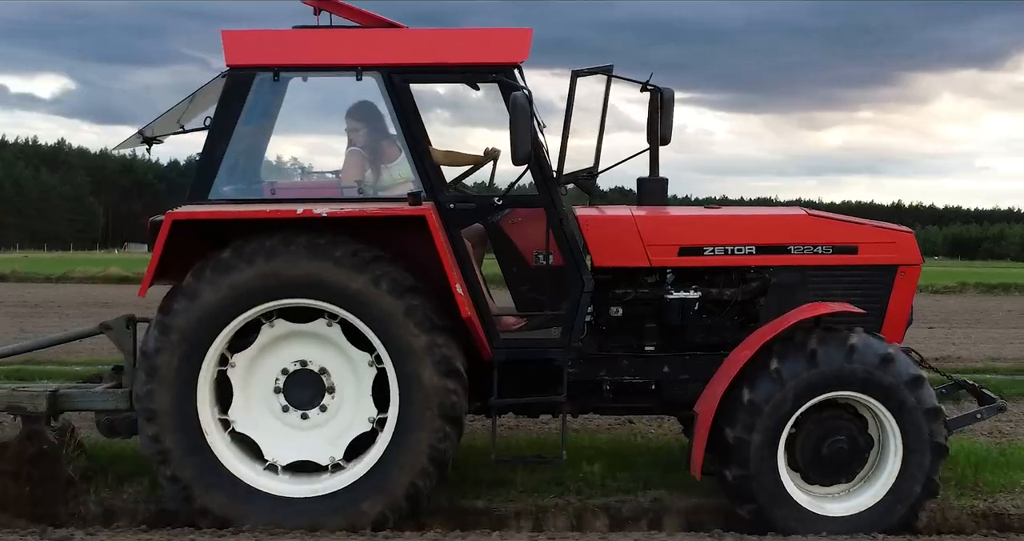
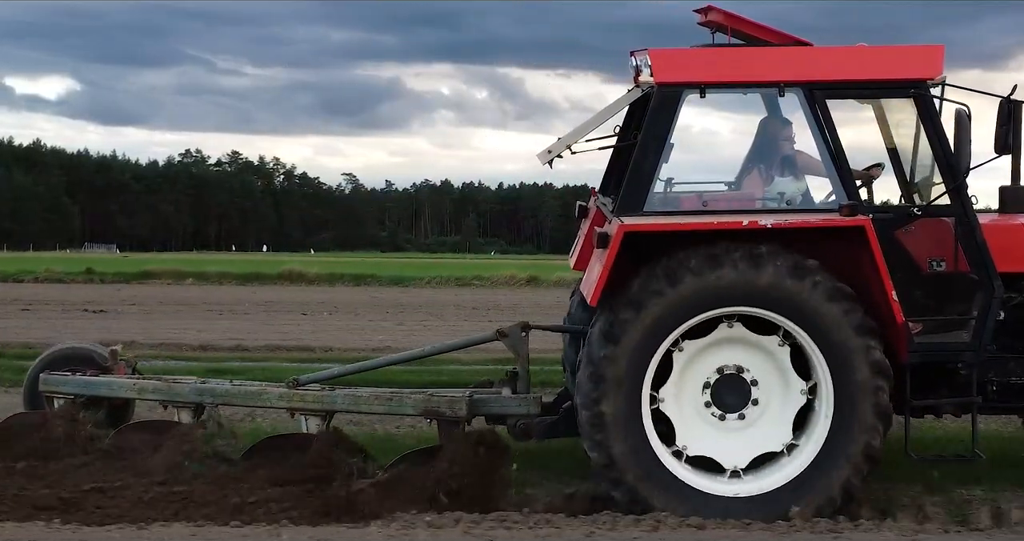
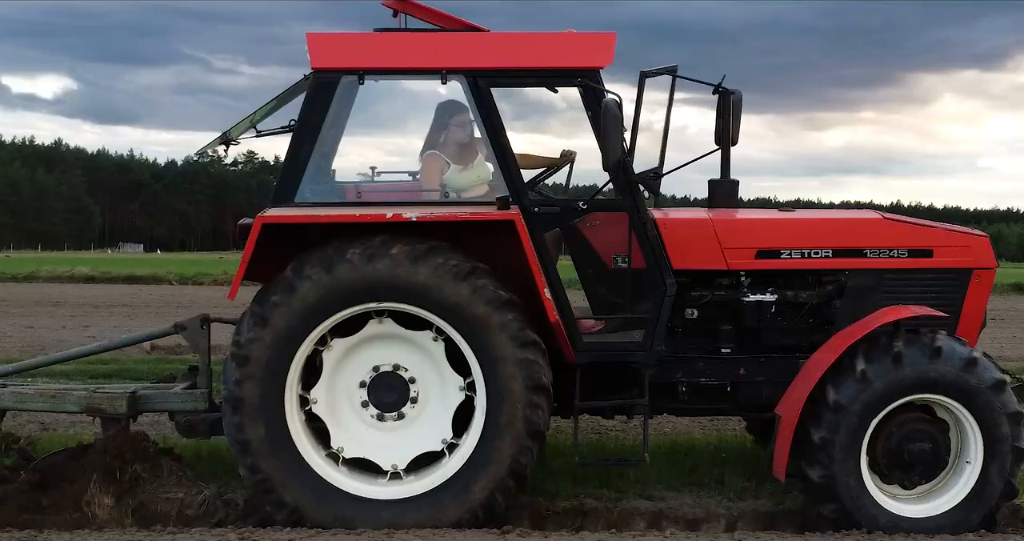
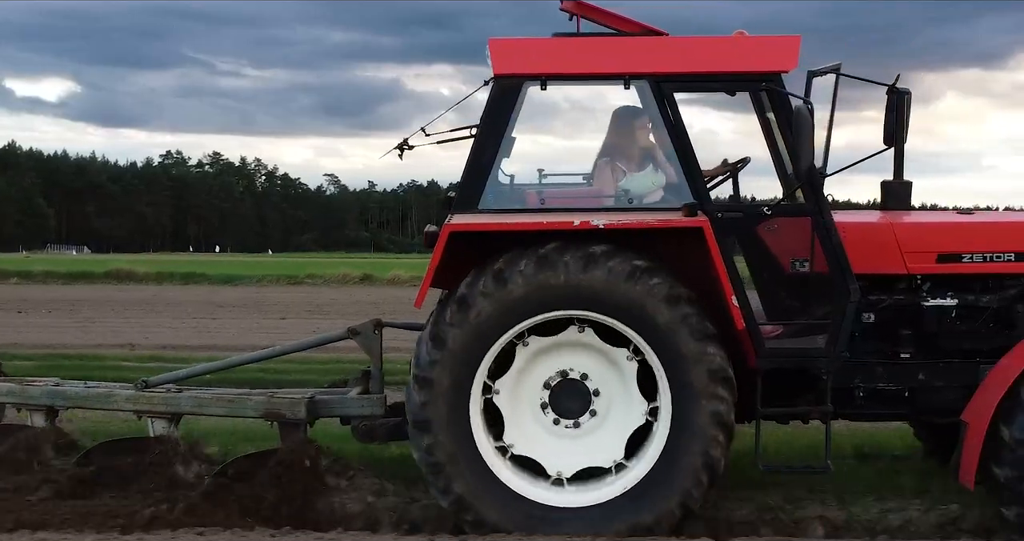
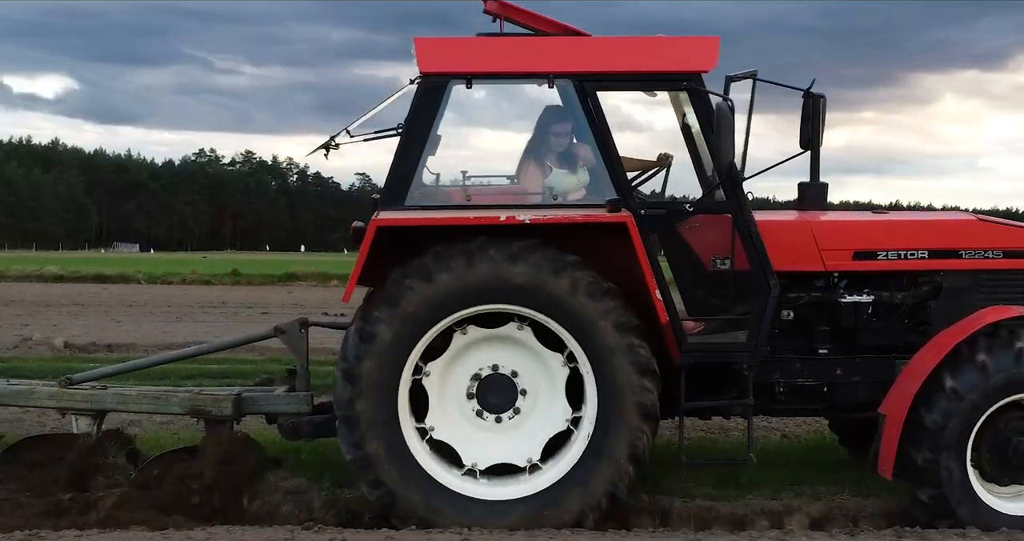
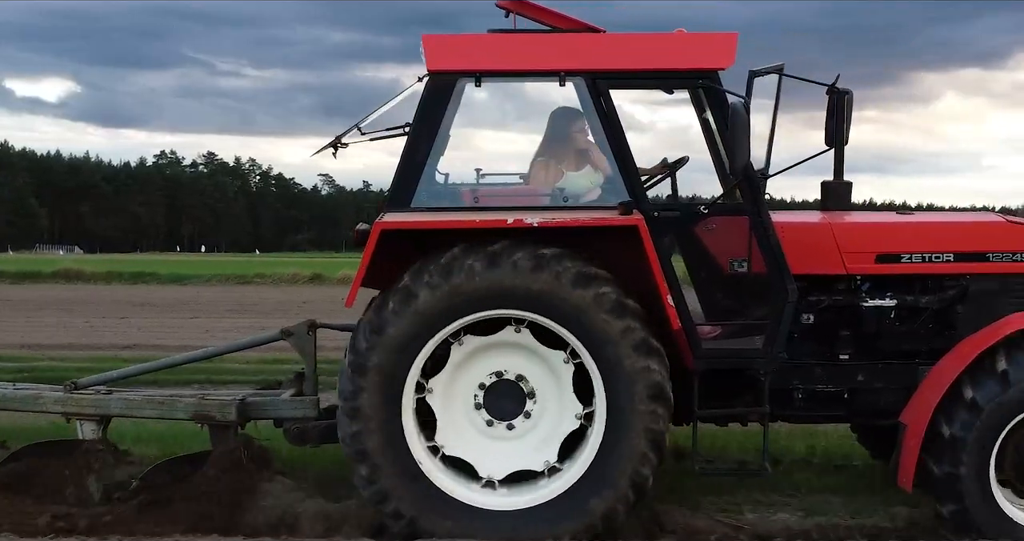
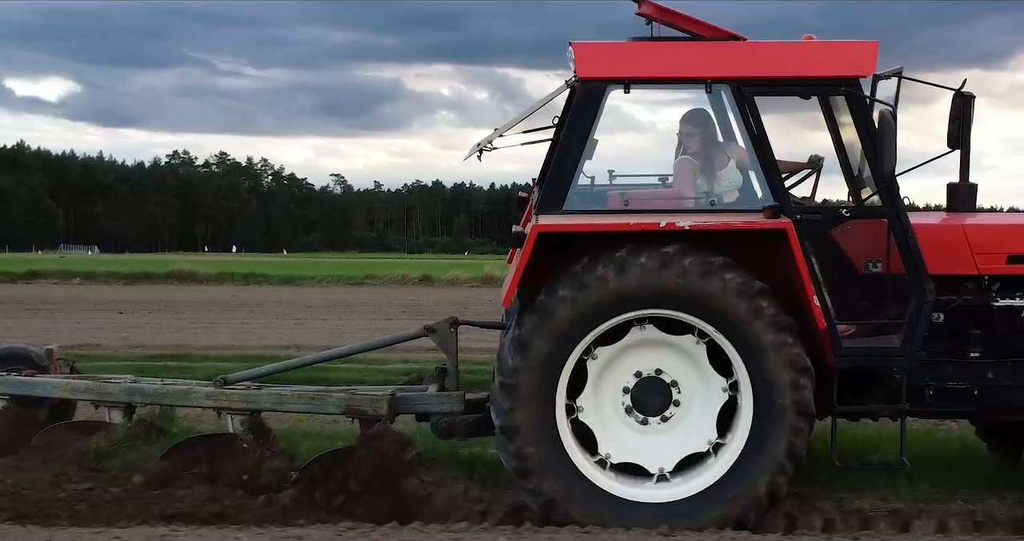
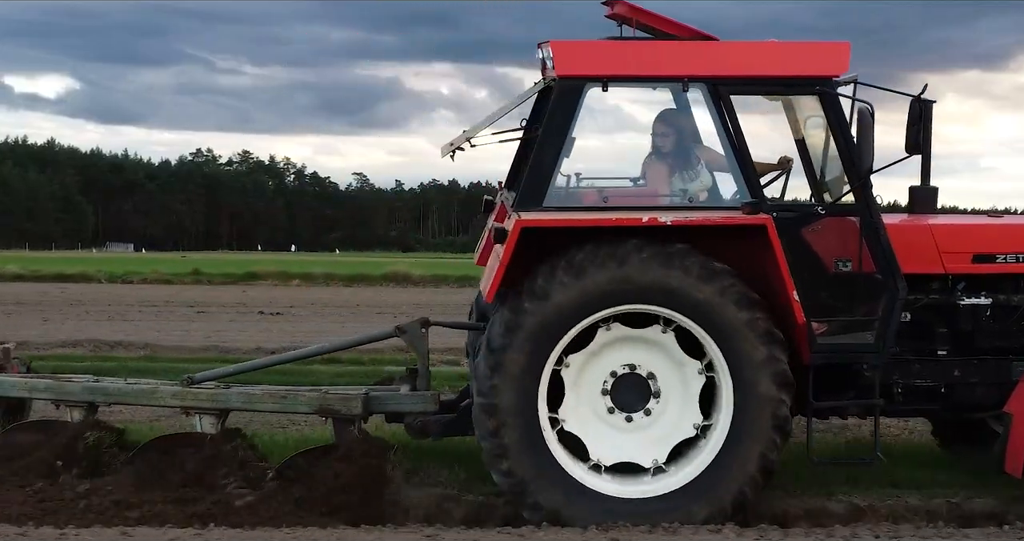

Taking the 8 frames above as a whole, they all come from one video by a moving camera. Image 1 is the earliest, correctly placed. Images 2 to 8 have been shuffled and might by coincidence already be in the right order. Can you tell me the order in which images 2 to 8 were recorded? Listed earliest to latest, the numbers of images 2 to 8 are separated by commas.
3, 5, 8, 2, 7, 4, 6
